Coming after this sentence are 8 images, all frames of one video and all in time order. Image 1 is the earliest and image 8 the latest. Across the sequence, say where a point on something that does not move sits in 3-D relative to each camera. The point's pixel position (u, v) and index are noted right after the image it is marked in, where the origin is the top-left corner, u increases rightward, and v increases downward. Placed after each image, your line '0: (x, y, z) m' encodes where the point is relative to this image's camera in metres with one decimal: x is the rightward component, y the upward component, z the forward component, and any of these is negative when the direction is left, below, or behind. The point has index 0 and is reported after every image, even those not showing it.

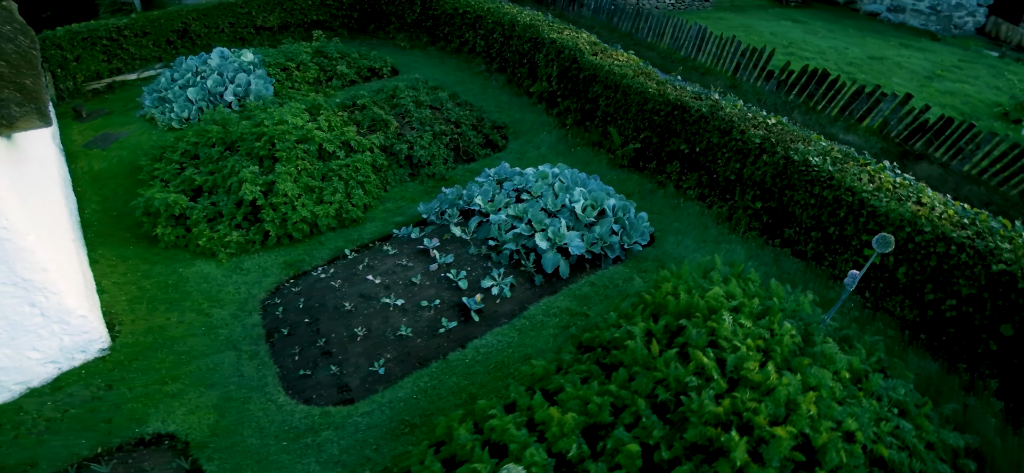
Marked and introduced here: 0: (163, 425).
0: (-4.0, -2.2, +5.0) m
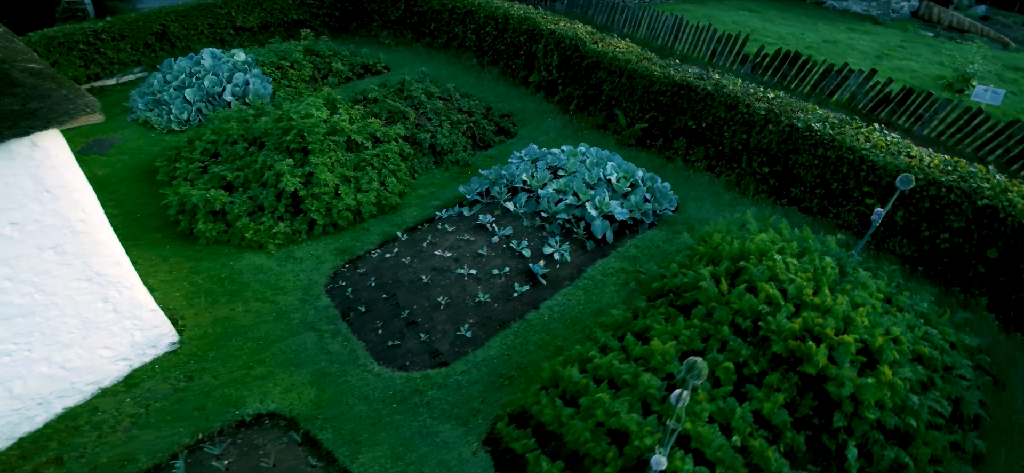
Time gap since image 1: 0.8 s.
0: (-2.9, -2.0, +5.1) m
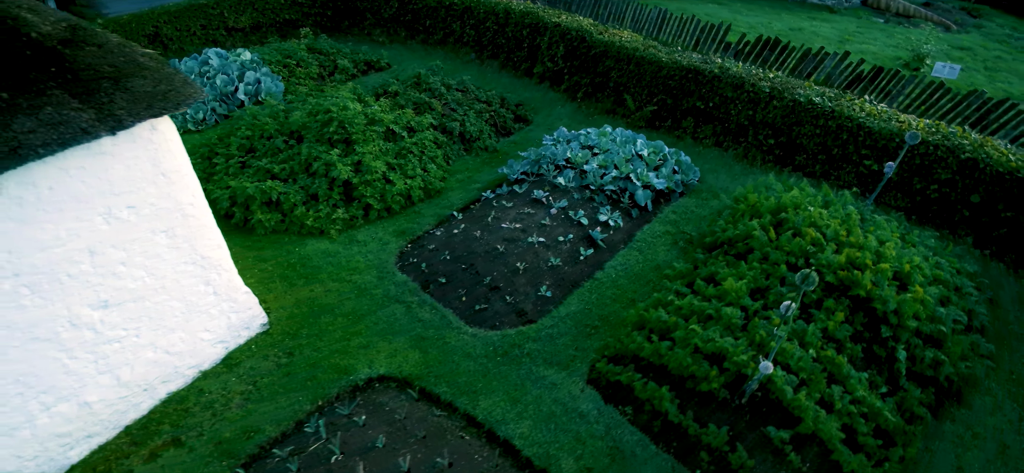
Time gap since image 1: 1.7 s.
0: (-1.8, -1.7, +5.5) m
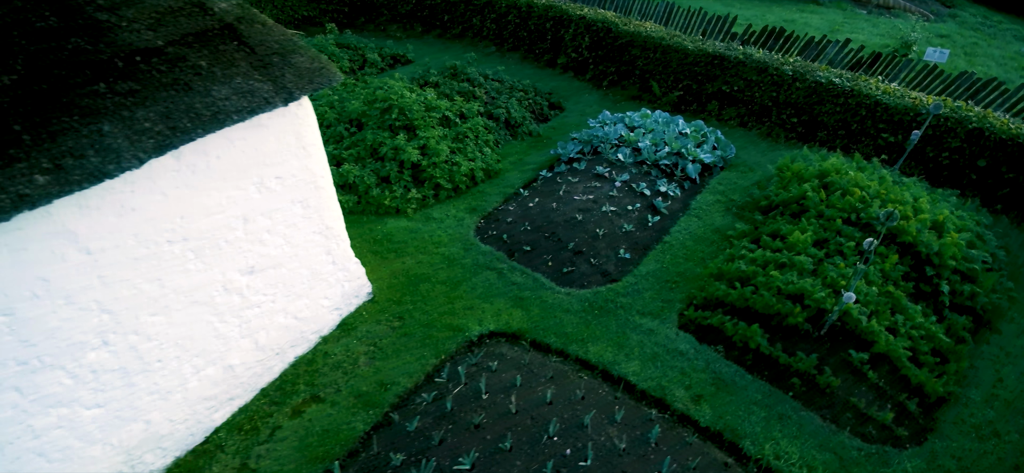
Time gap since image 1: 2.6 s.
0: (-0.4, -1.3, +6.0) m
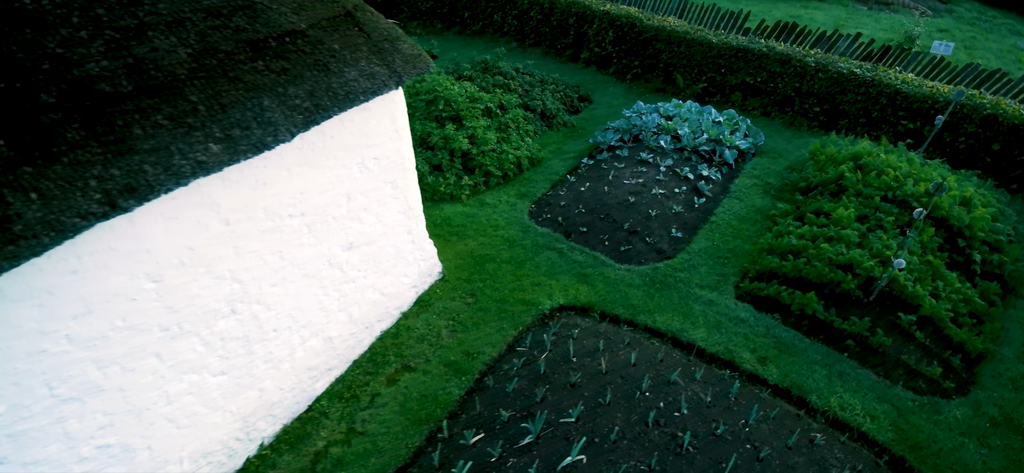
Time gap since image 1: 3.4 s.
0: (+0.6, -0.9, +6.3) m
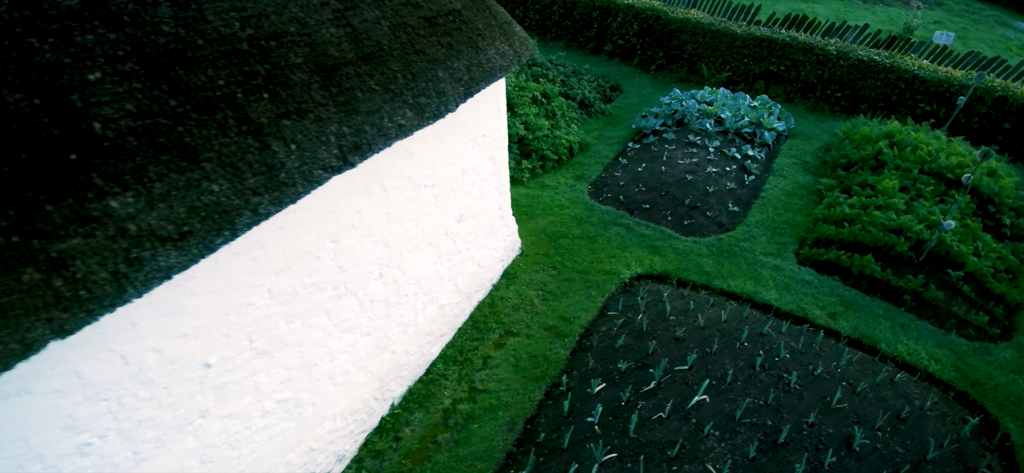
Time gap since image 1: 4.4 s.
0: (+1.9, -0.5, +6.8) m
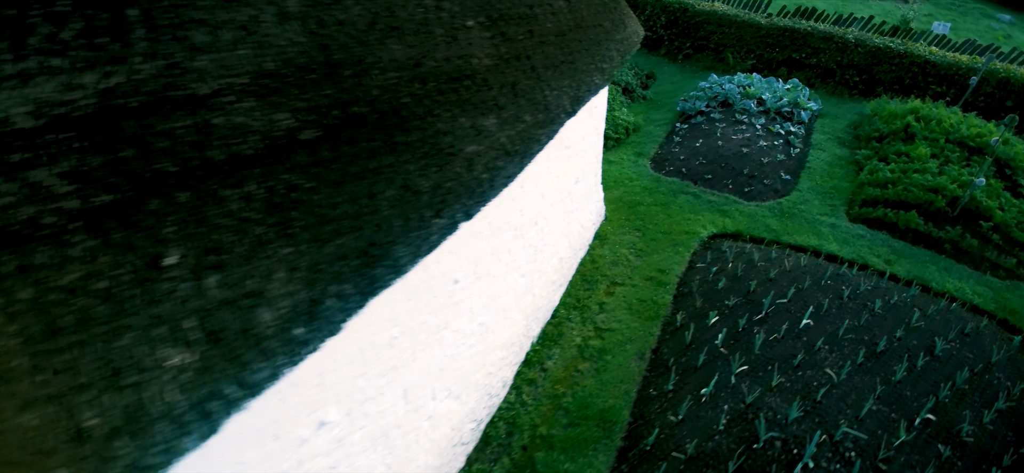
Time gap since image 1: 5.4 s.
0: (+3.5, +0.1, +7.6) m
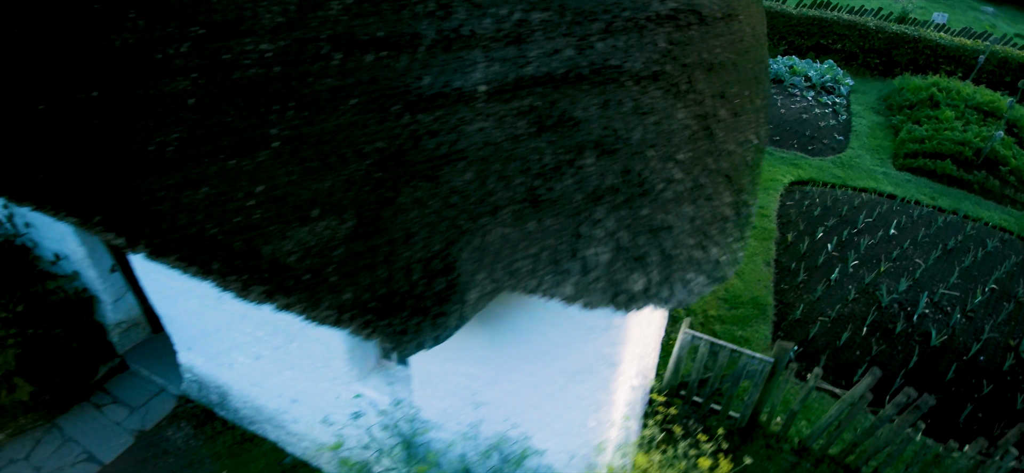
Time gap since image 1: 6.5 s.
0: (+5.9, +1.3, +9.3) m
